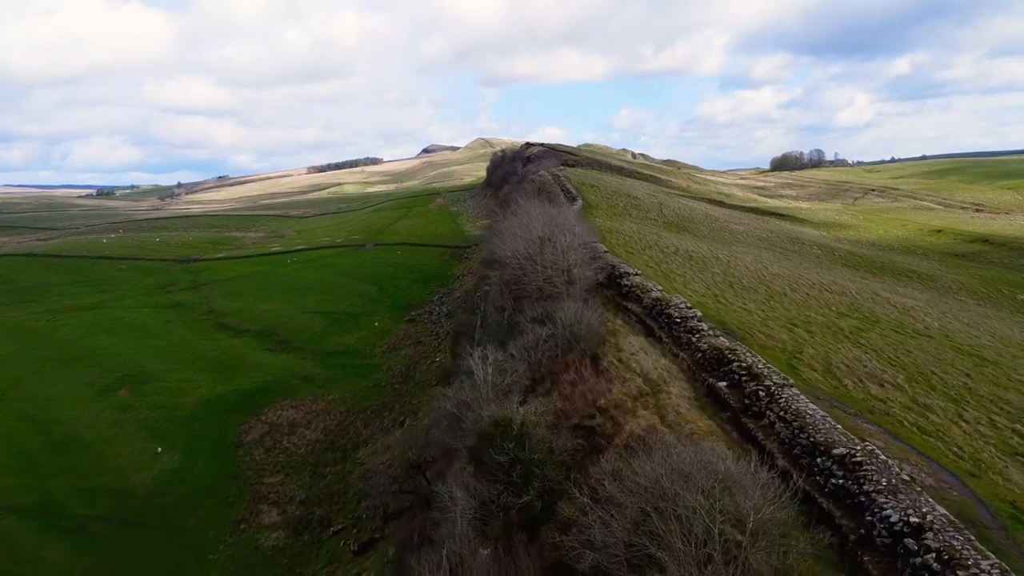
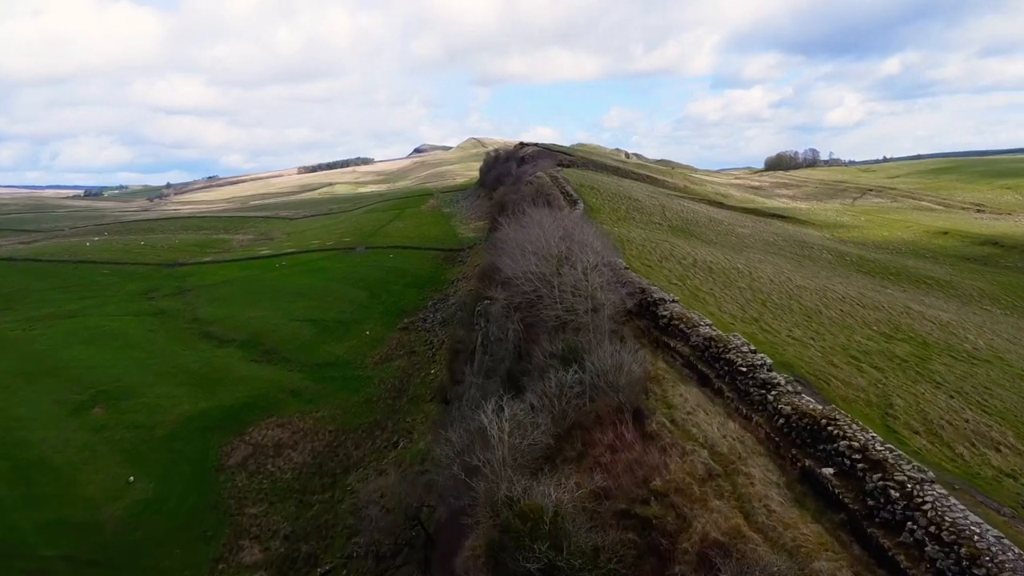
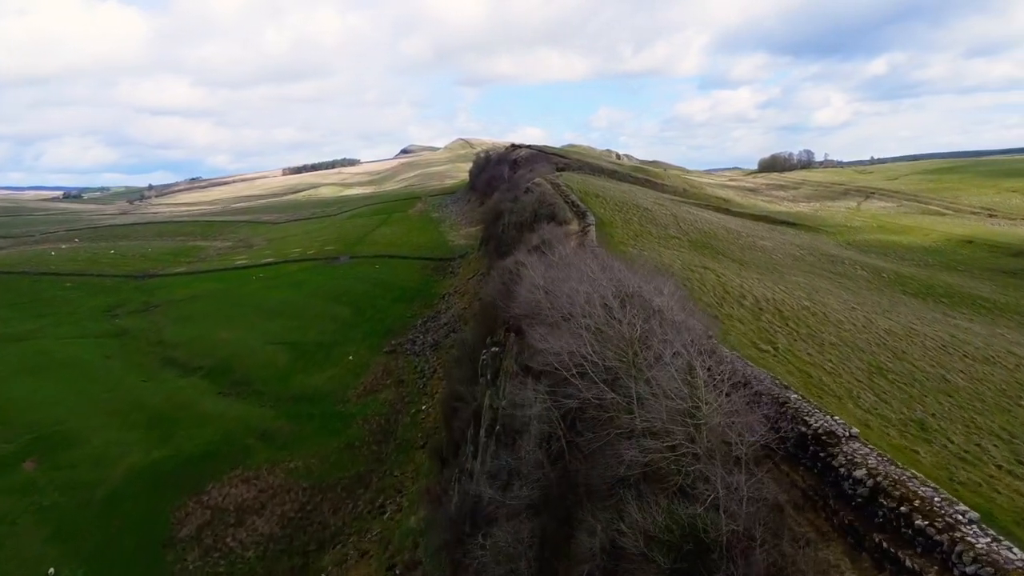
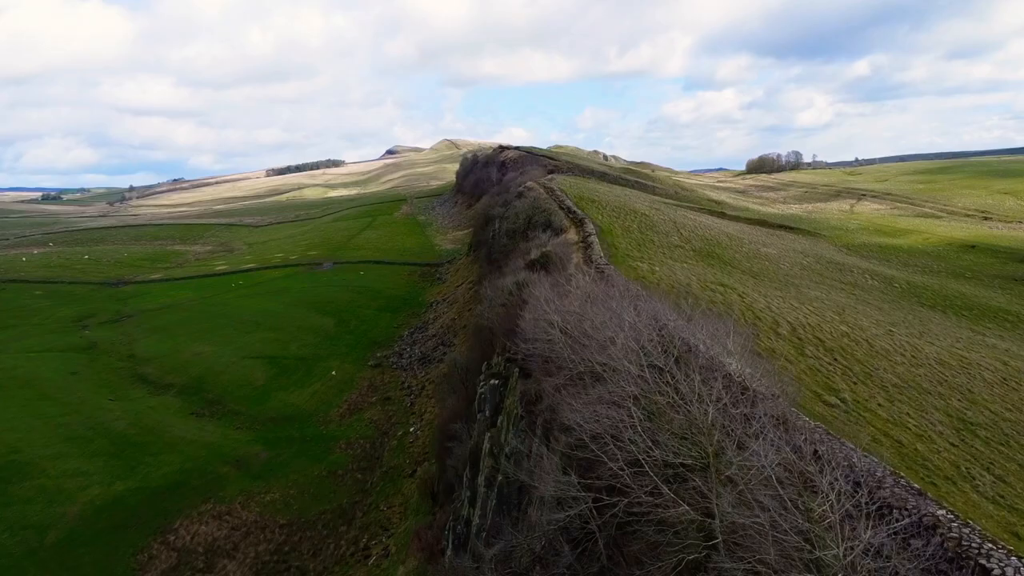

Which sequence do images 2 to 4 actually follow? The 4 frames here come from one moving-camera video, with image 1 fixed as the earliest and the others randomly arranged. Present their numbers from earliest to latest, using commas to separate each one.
2, 3, 4
